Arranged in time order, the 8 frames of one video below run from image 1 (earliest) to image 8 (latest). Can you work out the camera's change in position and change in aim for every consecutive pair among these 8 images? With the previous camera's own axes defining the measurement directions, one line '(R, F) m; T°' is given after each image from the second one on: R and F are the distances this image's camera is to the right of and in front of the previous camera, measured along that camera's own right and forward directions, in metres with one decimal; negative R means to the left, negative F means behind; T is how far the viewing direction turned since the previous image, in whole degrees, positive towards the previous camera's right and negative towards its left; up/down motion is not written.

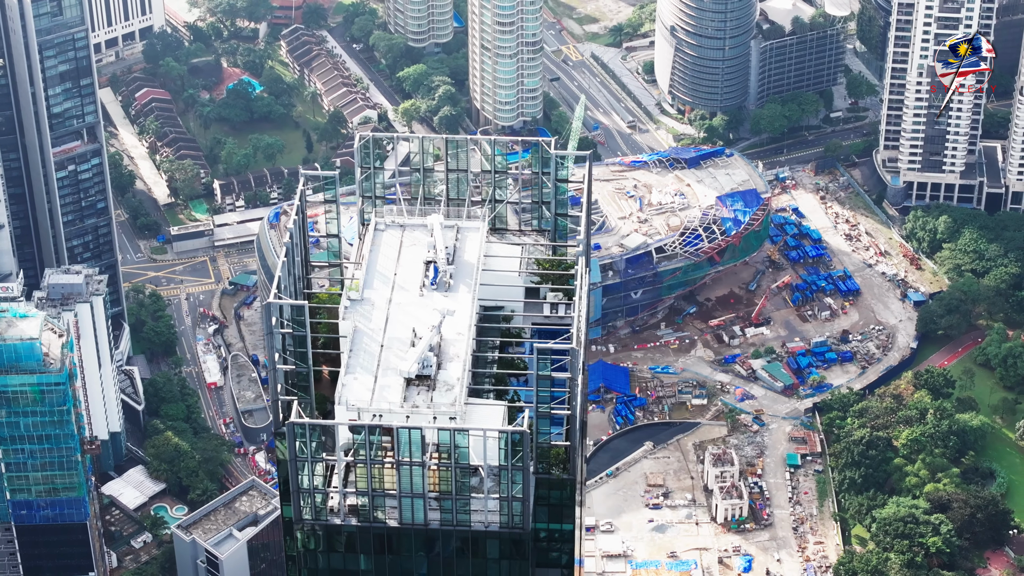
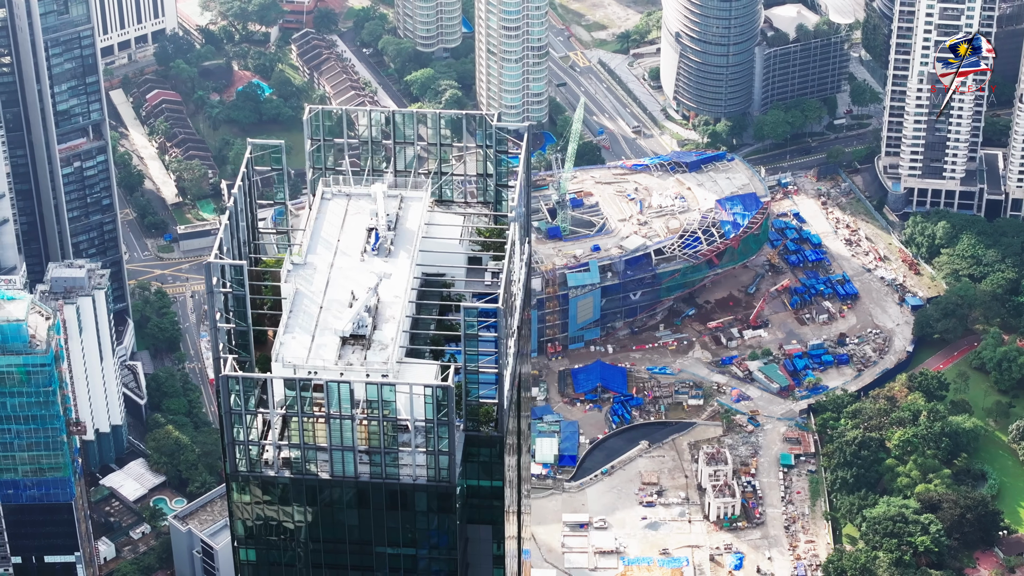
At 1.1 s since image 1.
(+3.1, -2.3) m; -1°
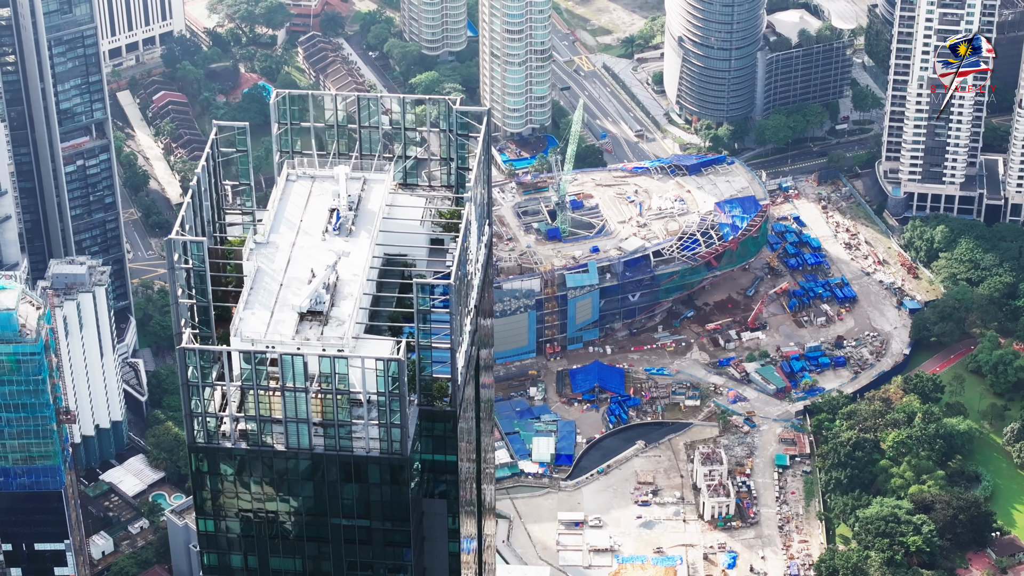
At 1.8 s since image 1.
(+2.1, -1.5) m; -1°
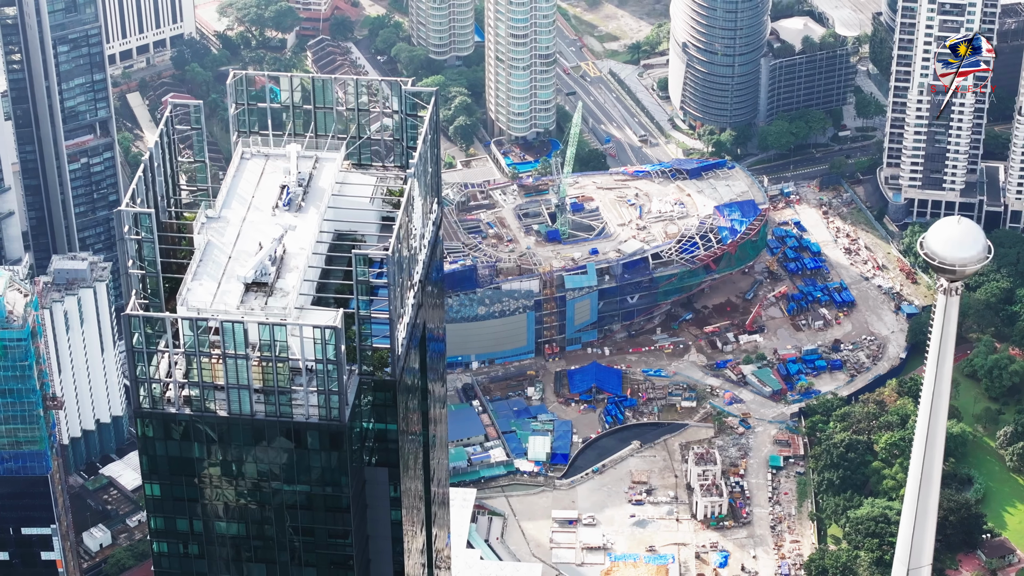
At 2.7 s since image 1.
(+3.0, -1.9) m; -1°
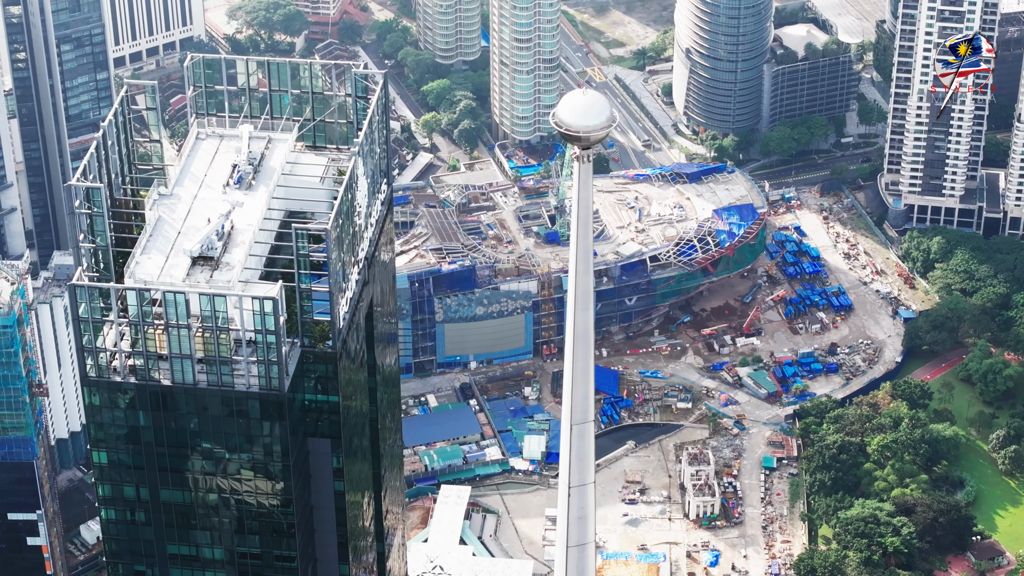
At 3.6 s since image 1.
(+3.1, -1.8) m; -1°
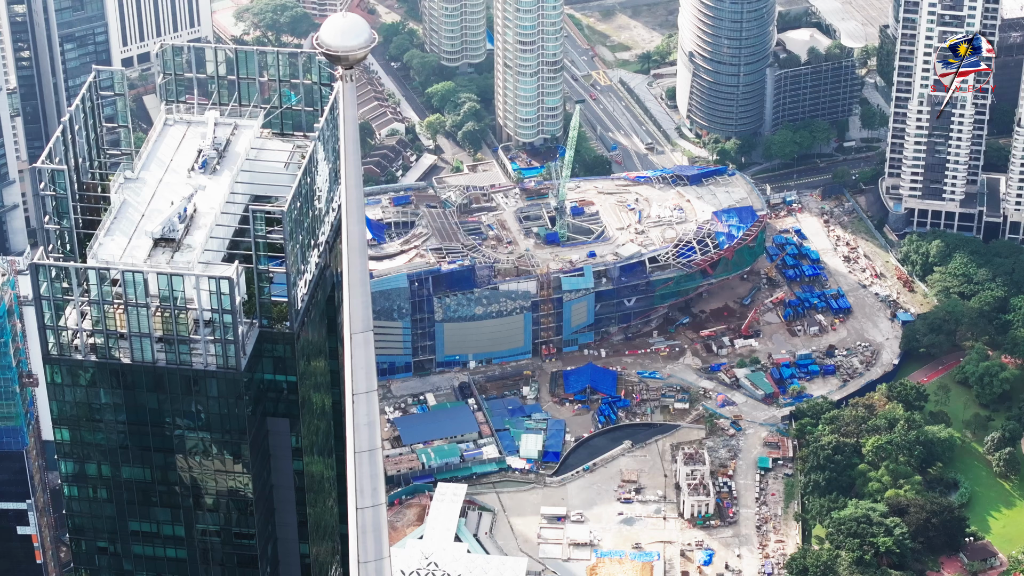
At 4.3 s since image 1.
(+2.4, -1.3) m; -1°
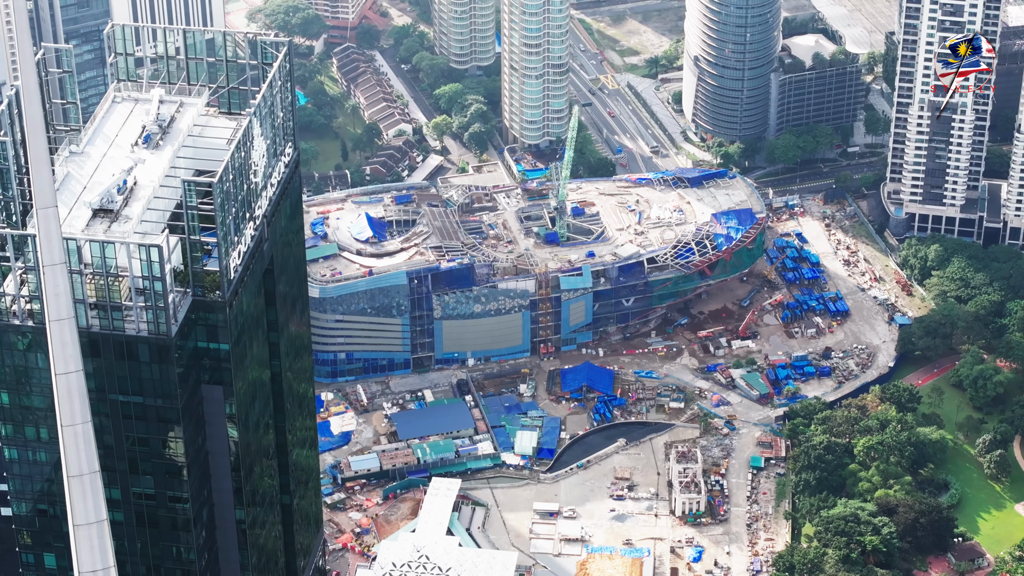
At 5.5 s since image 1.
(+4.0, -2.1) m; -1°
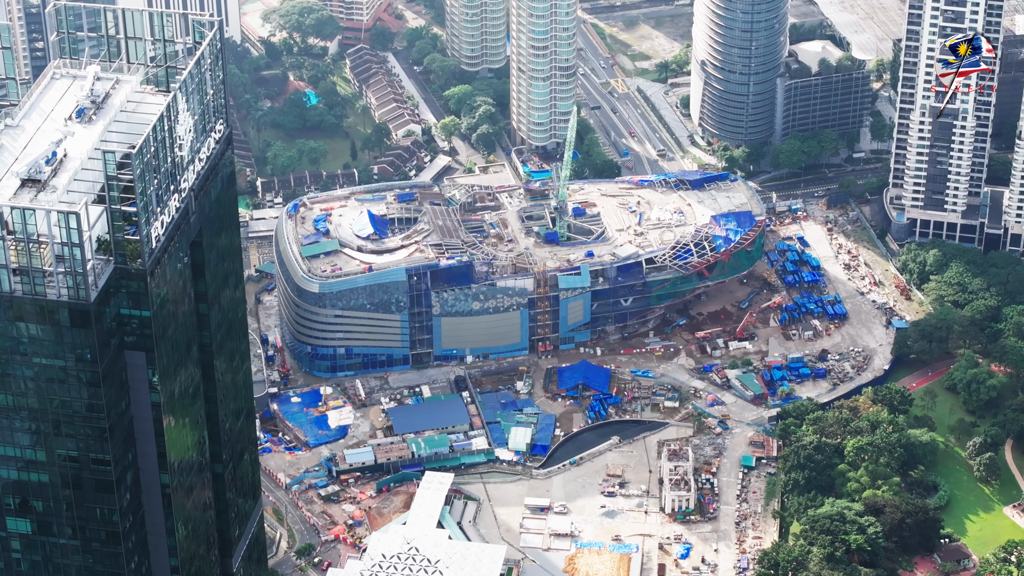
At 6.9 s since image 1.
(+5.1, -2.2) m; -1°
